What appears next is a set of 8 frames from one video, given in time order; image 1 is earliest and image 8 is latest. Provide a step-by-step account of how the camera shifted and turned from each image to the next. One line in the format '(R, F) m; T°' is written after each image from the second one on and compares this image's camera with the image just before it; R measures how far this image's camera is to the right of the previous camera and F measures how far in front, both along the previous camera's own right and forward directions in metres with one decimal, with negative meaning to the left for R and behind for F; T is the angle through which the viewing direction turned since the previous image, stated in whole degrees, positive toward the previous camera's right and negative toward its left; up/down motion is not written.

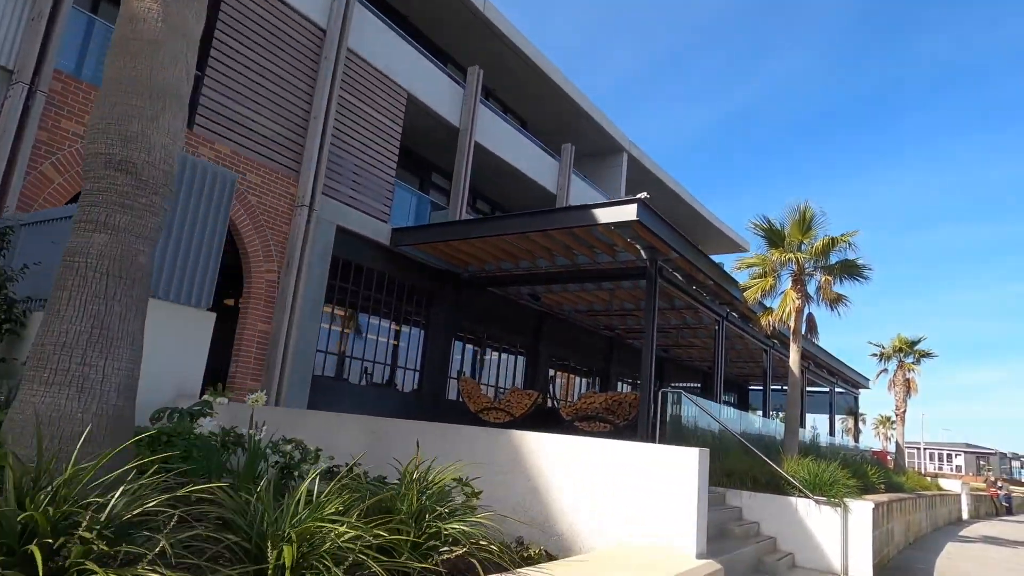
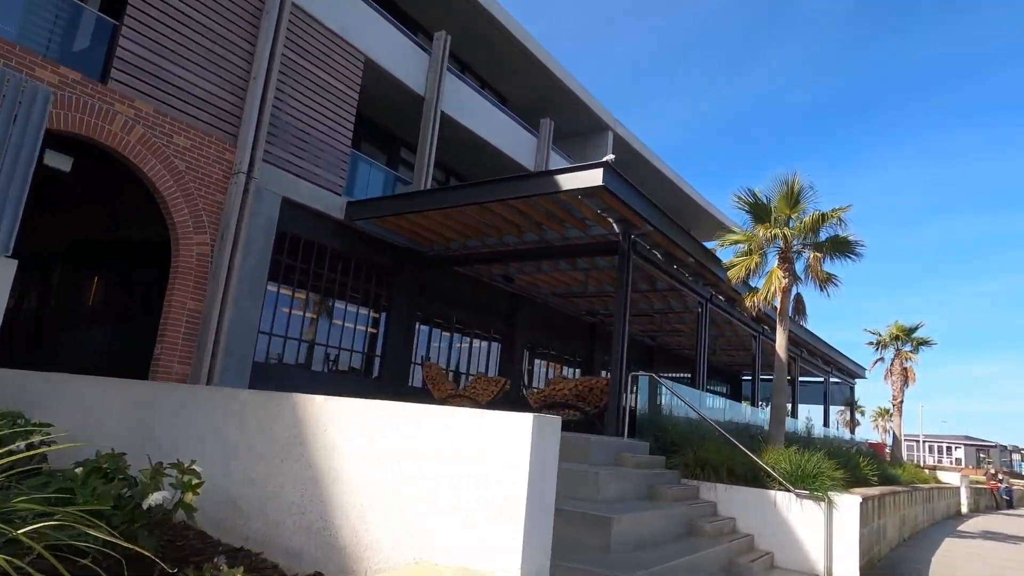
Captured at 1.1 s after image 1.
(+0.6, +0.8) m; 0°
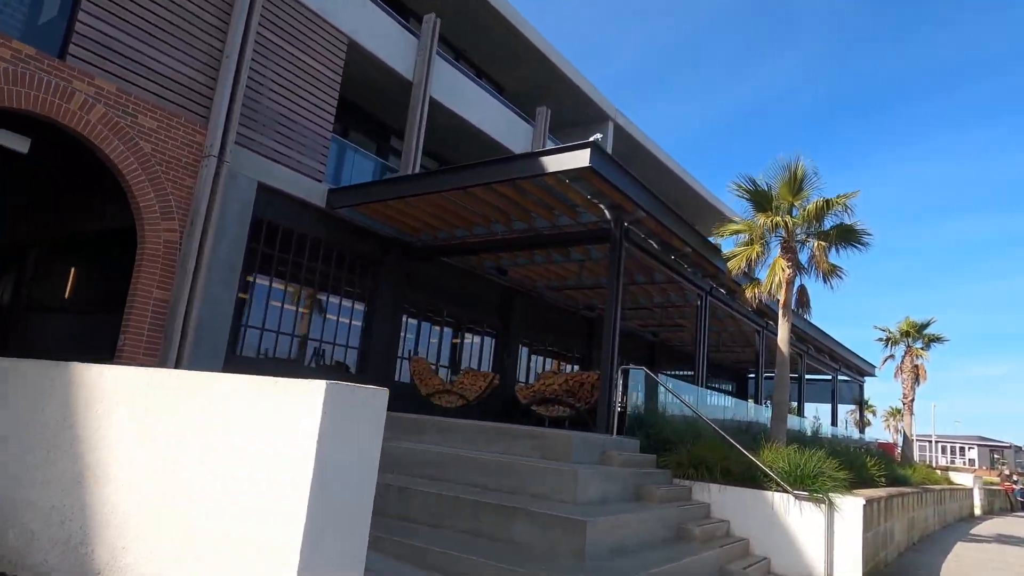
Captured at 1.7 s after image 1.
(+0.3, +0.4) m; -1°
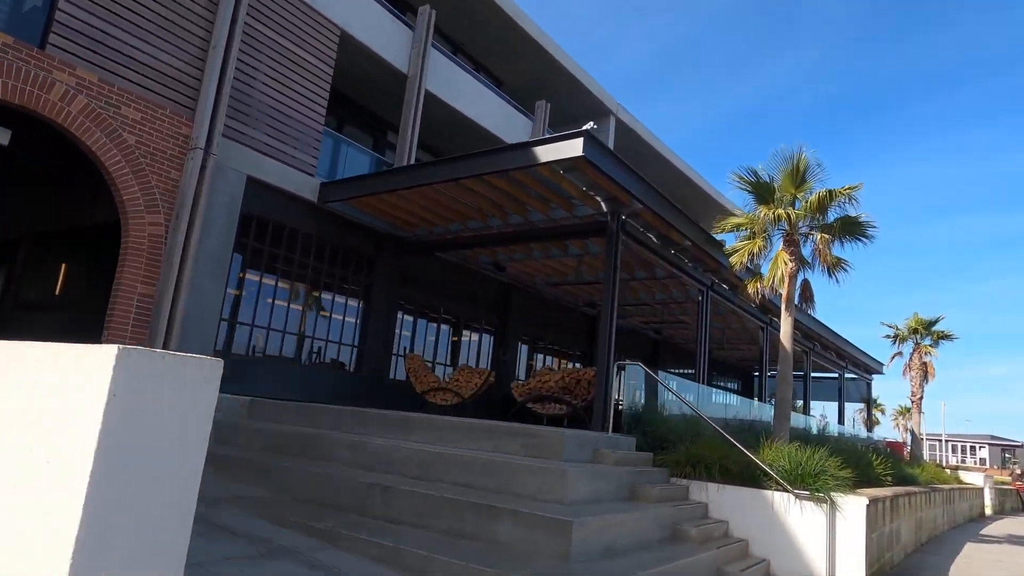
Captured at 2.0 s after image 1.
(+0.2, +0.2) m; -1°
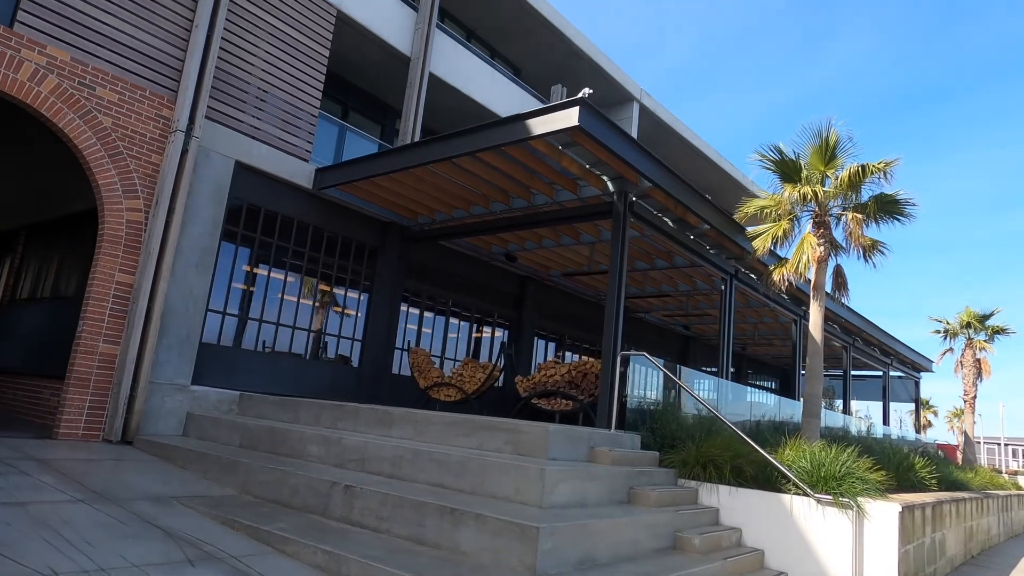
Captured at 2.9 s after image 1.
(+0.5, +0.6) m; -3°
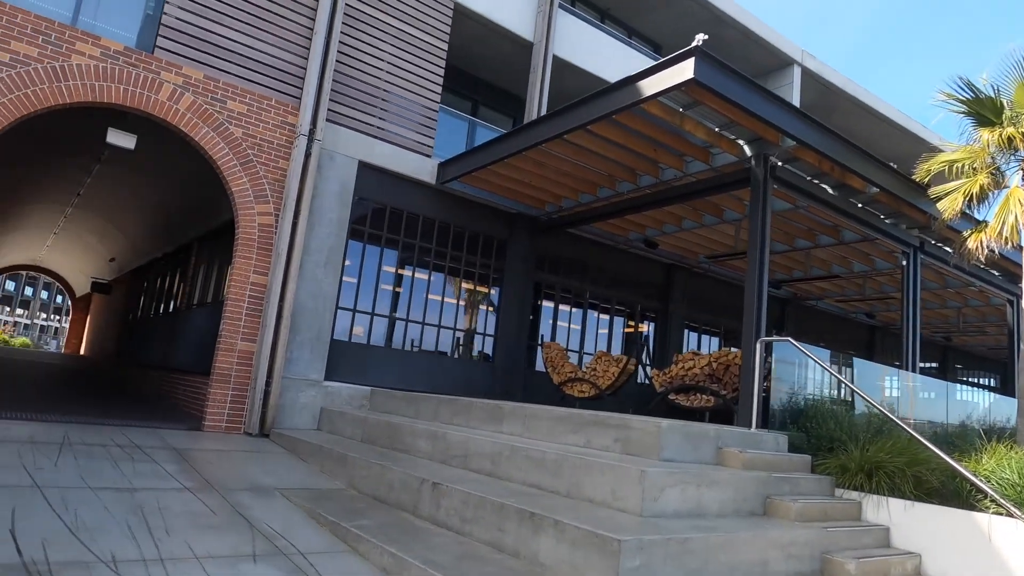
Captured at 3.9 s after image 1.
(+0.5, +0.6) m; -15°
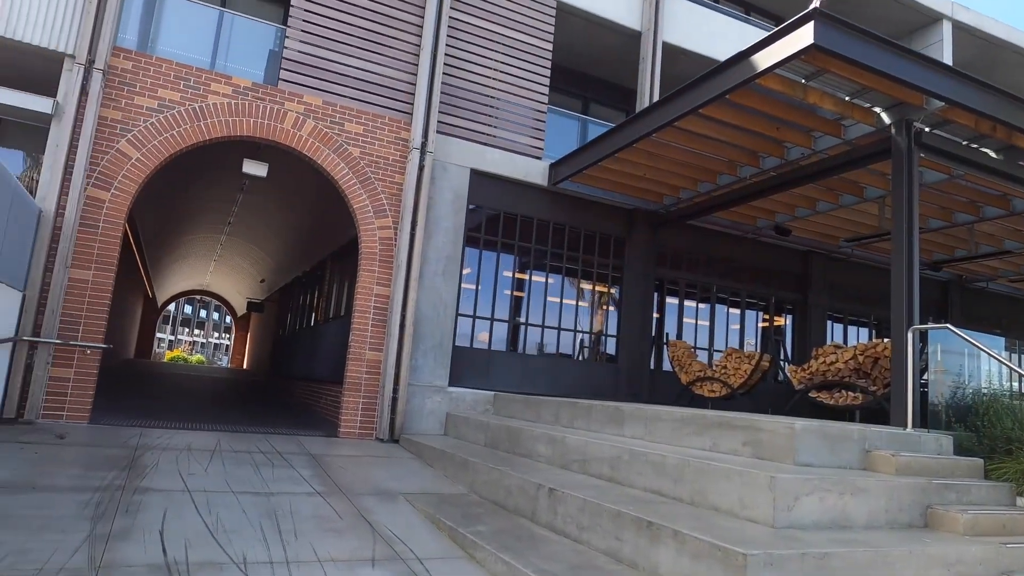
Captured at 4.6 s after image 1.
(+0.1, +0.2) m; -11°
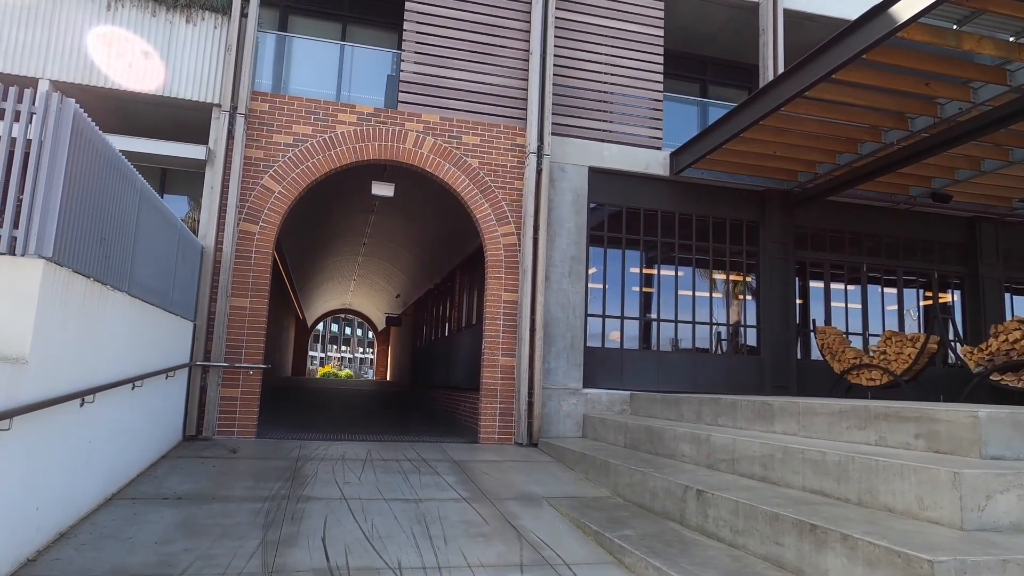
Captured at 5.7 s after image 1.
(0.0, +0.1) m; -11°
